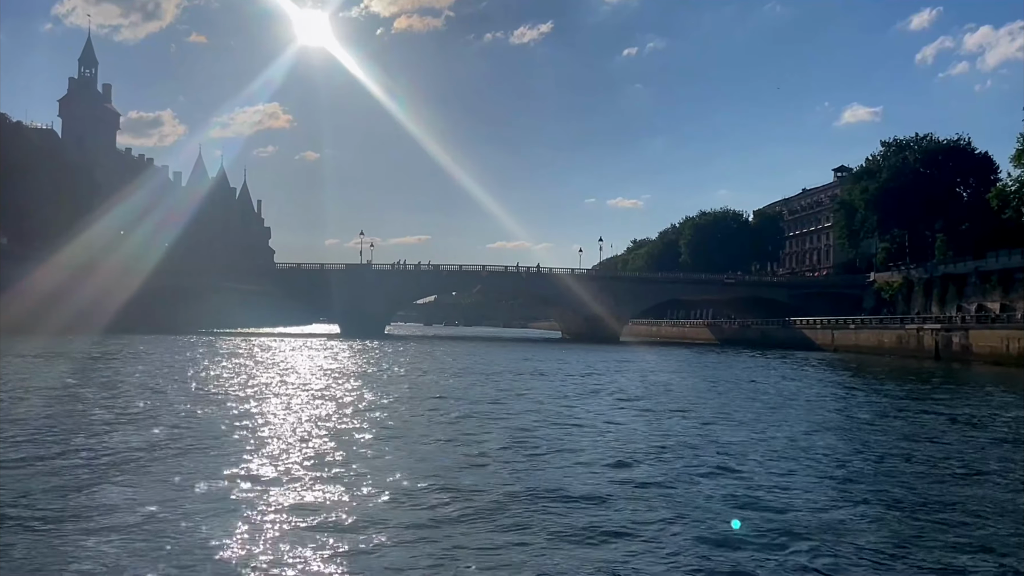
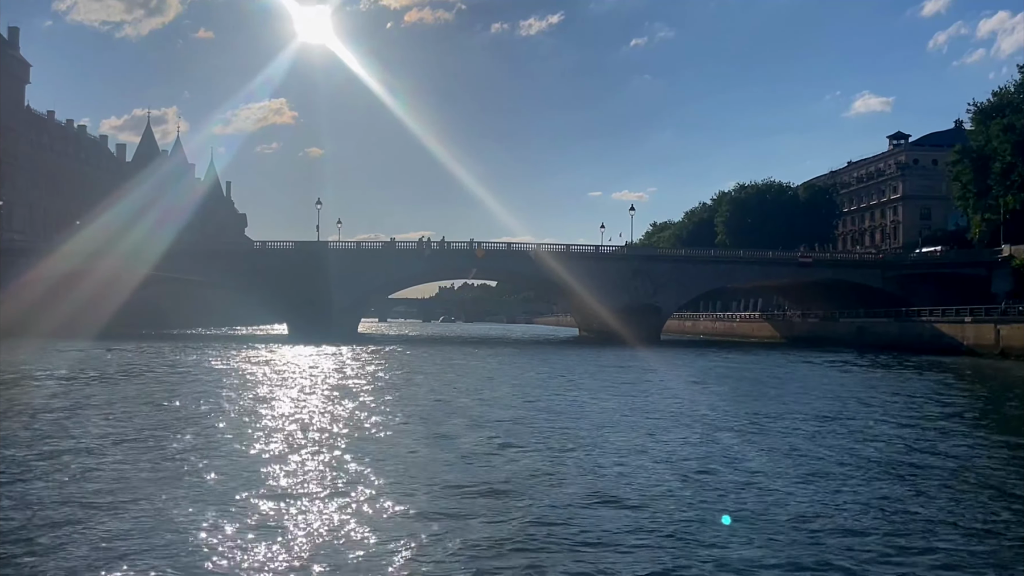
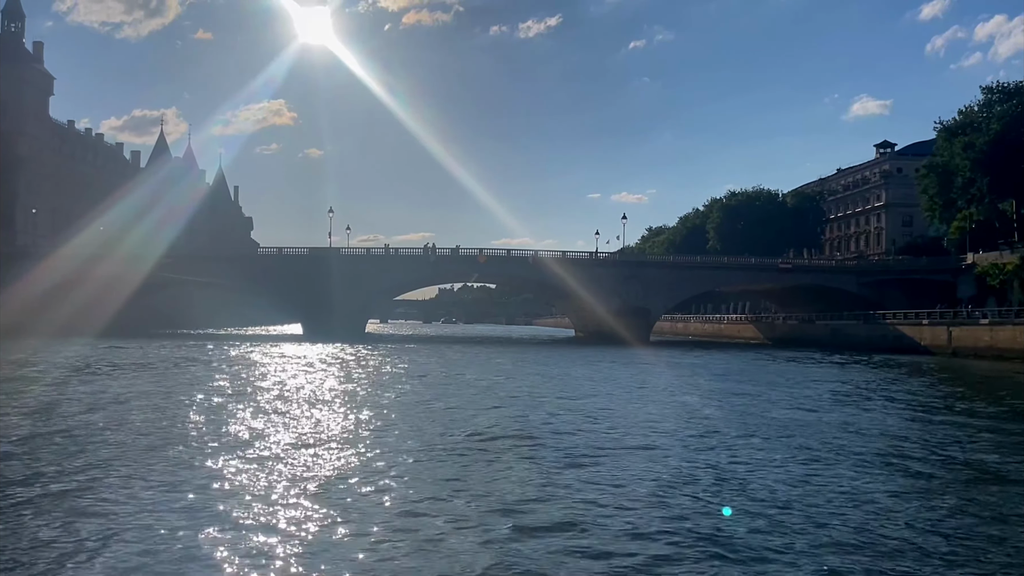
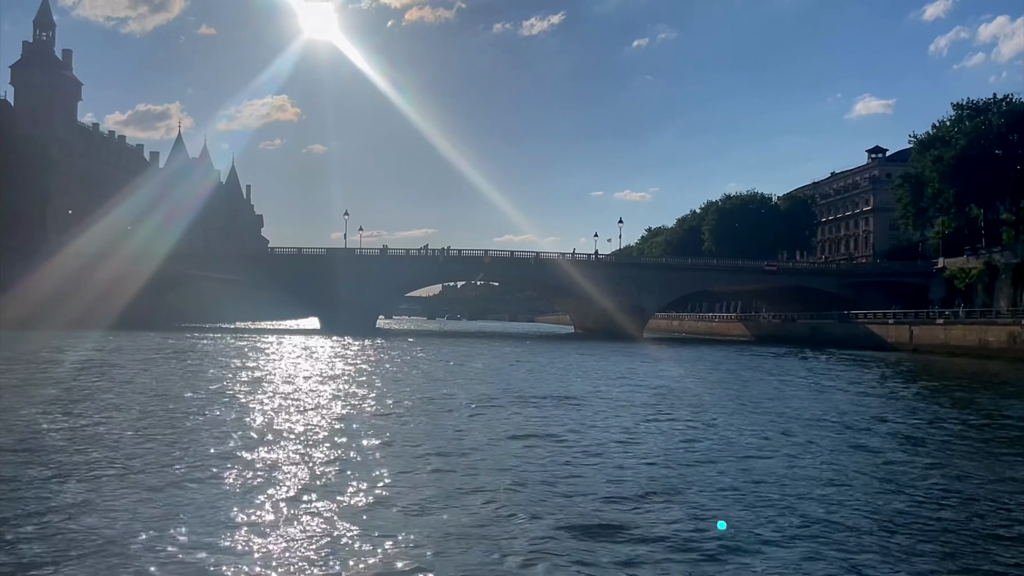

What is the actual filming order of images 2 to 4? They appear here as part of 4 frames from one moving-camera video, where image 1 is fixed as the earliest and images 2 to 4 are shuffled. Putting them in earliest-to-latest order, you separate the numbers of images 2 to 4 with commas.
4, 3, 2
